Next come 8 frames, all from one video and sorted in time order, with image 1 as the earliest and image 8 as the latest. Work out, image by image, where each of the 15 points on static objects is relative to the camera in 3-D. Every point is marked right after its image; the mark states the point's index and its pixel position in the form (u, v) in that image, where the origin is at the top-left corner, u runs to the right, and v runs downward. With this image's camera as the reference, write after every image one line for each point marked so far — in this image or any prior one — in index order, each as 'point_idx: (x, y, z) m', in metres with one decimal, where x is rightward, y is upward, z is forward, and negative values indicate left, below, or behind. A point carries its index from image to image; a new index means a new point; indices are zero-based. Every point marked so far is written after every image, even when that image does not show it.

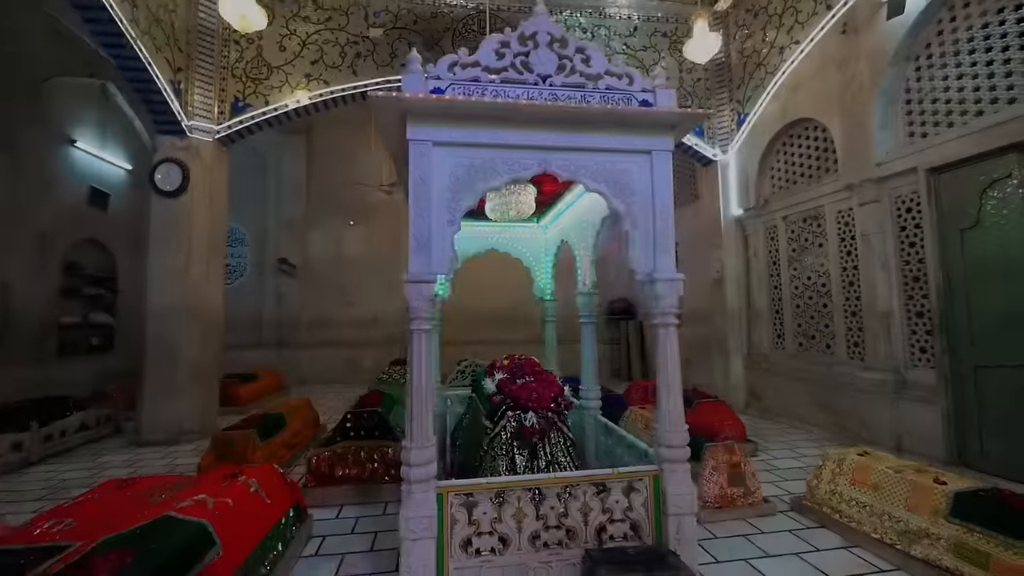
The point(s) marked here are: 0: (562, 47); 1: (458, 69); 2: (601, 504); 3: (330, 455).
0: (+0.2, +1.1, +2.1) m
1: (-0.2, +1.0, +2.0) m
2: (+0.4, -0.9, +2.0) m
3: (-1.2, -1.2, +3.2) m
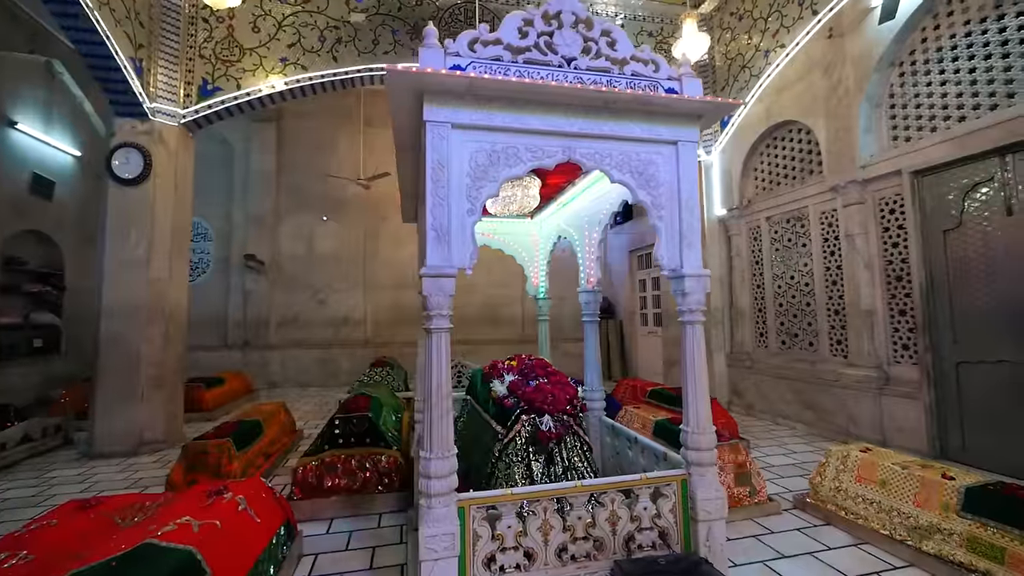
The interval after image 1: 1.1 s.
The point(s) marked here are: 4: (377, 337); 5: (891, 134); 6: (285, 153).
0: (+0.3, +1.1, +2.0) m
1: (-0.1, +1.0, +1.9) m
2: (+0.5, -0.9, +1.9) m
3: (-1.2, -1.1, +3.0) m
4: (-2.1, -0.8, +7.5) m
5: (+3.0, +1.2, +3.8) m
6: (-3.6, +2.1, +7.4) m
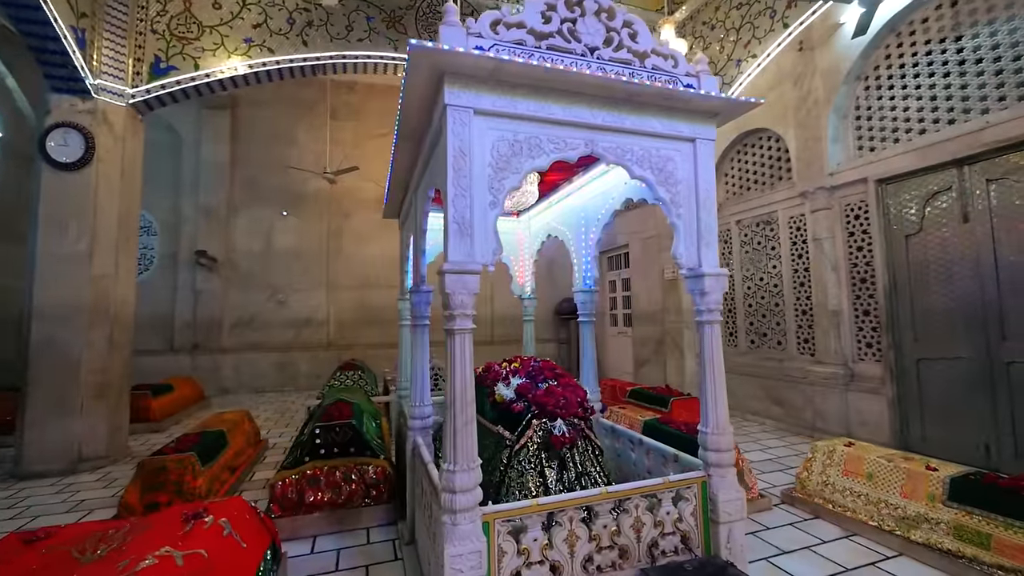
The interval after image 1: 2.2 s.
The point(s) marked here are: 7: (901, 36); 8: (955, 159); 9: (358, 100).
0: (+0.4, +1.1, +2.0) m
1: (0.0, +1.0, +1.8) m
2: (+0.6, -0.9, +1.9) m
3: (-1.3, -1.1, +2.8) m
4: (-2.6, -0.8, +7.2) m
5: (+2.9, +1.2, +4.0) m
6: (-4.0, +2.1, +7.0) m
7: (+3.1, +2.0, +3.7) m
8: (+3.2, +0.9, +3.3) m
9: (-2.4, +3.0, +7.5) m
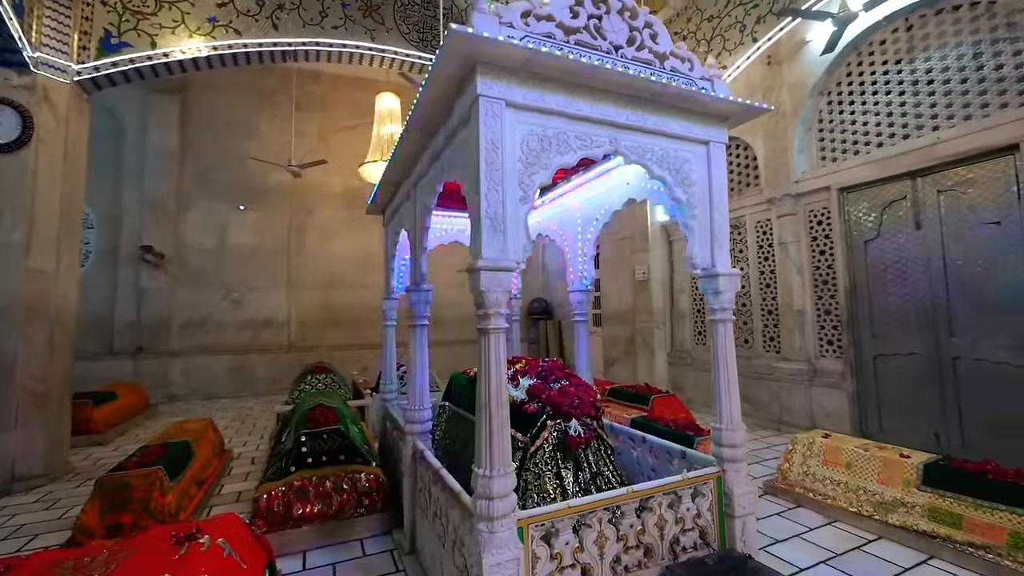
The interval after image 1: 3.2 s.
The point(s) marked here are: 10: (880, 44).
0: (+0.5, +1.1, +2.0) m
1: (+0.1, +1.0, +1.8) m
2: (+0.7, -0.9, +1.9) m
3: (-1.2, -1.1, +2.6) m
4: (-3.0, -0.8, +6.8) m
5: (+2.8, +1.2, +4.3) m
6: (-4.4, +2.2, +6.5) m
7: (+2.9, +2.0, +4.0) m
8: (+3.1, +0.9, +3.6) m
9: (-2.8, +3.0, +7.2) m
10: (+3.0, +2.0, +3.8) m
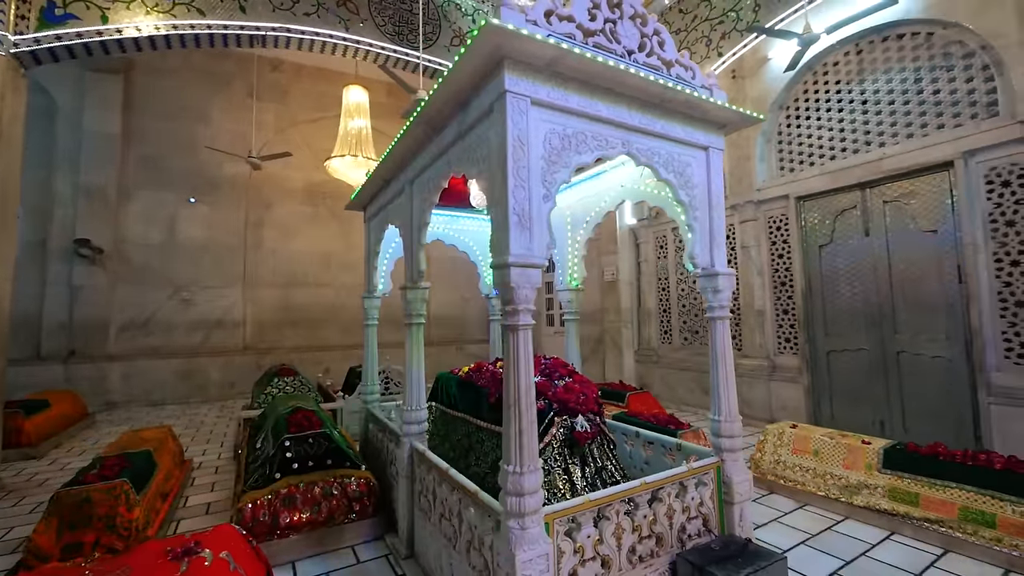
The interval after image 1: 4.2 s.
0: (+0.6, +1.1, +2.0) m
1: (+0.2, +1.0, +1.8) m
2: (+0.7, -0.9, +2.0) m
3: (-1.3, -1.1, +2.5) m
4: (-3.5, -0.8, +6.5) m
5: (+2.6, +1.2, +4.6) m
6: (-4.8, +2.2, +6.0) m
7: (+2.8, +1.9, +4.3) m
8: (+2.9, +0.9, +4.0) m
9: (-3.3, +3.0, +6.9) m
10: (+2.9, +2.0, +4.2) m
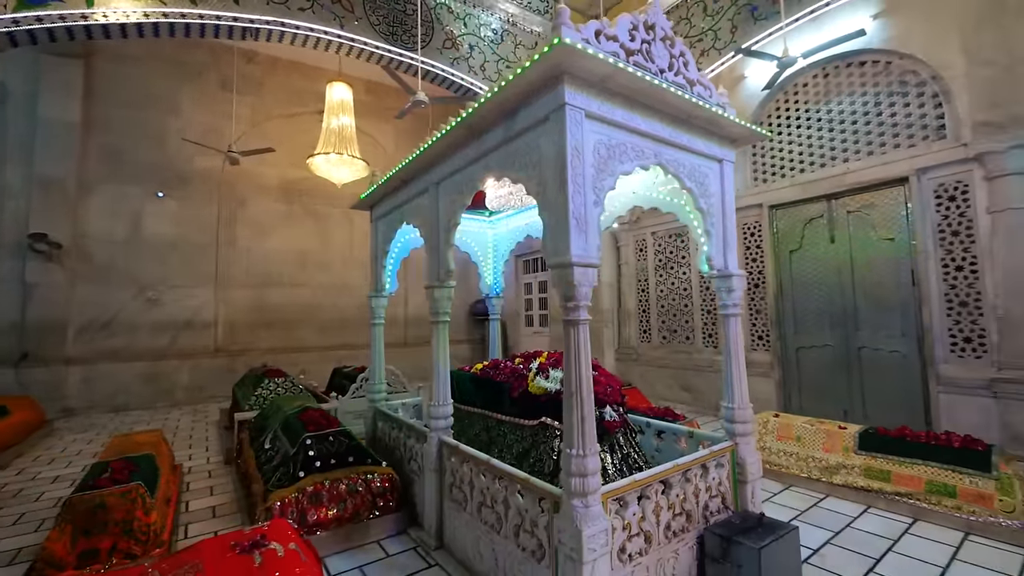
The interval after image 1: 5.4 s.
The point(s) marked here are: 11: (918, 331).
0: (+0.7, +1.1, +2.2) m
1: (+0.4, +1.0, +1.9) m
2: (+0.9, -0.9, +2.2) m
3: (-1.1, -1.1, +2.5) m
4: (-3.7, -0.7, +6.2) m
5: (+2.5, +1.2, +4.9) m
6: (-5.0, +2.2, +5.6) m
7: (+2.7, +1.9, +4.7) m
8: (+2.9, +0.9, +4.4) m
9: (-3.6, +3.0, +6.7) m
10: (+2.8, +2.0, +4.6) m
11: (+3.3, -0.4, +3.8) m
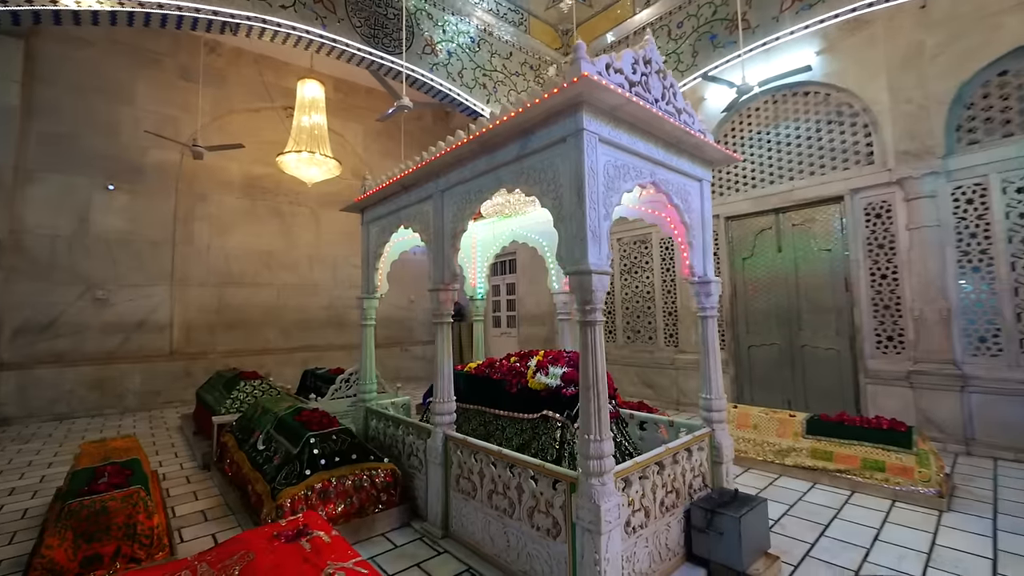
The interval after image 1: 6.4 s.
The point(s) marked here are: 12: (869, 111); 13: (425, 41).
0: (+0.8, +1.1, +2.5) m
1: (+0.5, +1.0, +2.2) m
2: (+0.9, -0.9, +2.5) m
3: (-1.1, -1.1, +2.5) m
4: (-4.1, -0.7, +6.0) m
5: (+2.3, +1.1, +5.4) m
6: (-5.3, +2.2, +5.2) m
7: (+2.5, +1.9, +5.2) m
8: (+2.7, +0.8, +4.9) m
9: (-4.0, +3.0, +6.4) m
10: (+2.6, +1.9, +5.1) m
11: (+3.2, -0.4, +4.4) m
12: (+3.2, +1.6, +4.3) m
13: (-0.9, +2.7, +5.1) m
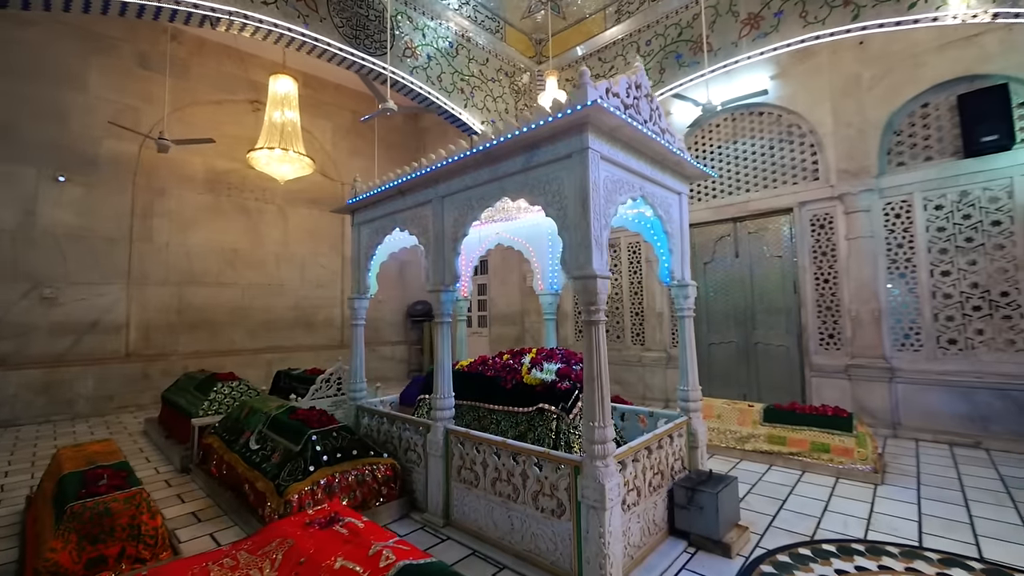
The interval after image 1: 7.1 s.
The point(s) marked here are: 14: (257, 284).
0: (+0.8, +1.1, +2.8) m
1: (+0.5, +1.0, +2.4) m
2: (+0.9, -0.9, +2.7) m
3: (-1.1, -1.1, +2.6) m
4: (-4.5, -0.7, +5.7) m
5: (+2.0, +1.1, +5.8) m
6: (-5.5, +2.2, +4.9) m
7: (+2.2, +1.9, +5.6) m
8: (+2.5, +0.8, +5.3) m
9: (-4.3, +3.1, +6.2) m
10: (+2.4, +1.9, +5.5) m
11: (+3.0, -0.4, +4.9) m
12: (+3.1, +1.6, +4.8) m
13: (-1.2, +2.7, +5.2) m
14: (-3.6, +0.1, +6.7) m
